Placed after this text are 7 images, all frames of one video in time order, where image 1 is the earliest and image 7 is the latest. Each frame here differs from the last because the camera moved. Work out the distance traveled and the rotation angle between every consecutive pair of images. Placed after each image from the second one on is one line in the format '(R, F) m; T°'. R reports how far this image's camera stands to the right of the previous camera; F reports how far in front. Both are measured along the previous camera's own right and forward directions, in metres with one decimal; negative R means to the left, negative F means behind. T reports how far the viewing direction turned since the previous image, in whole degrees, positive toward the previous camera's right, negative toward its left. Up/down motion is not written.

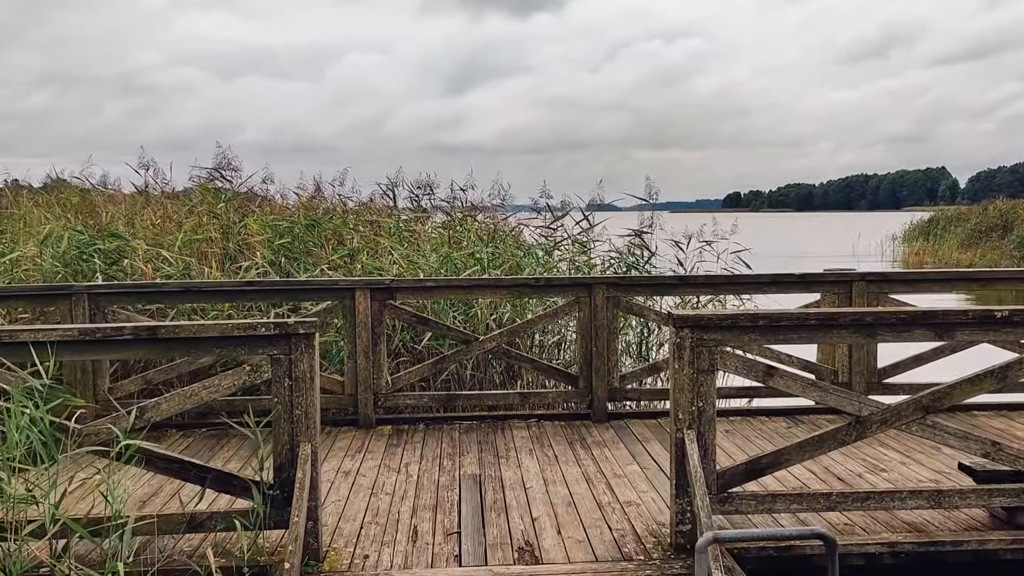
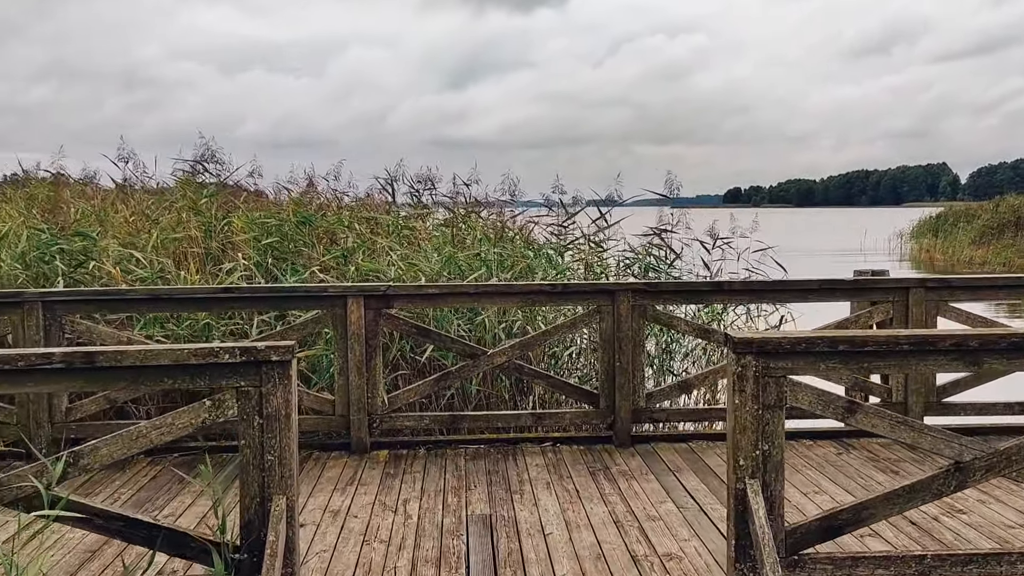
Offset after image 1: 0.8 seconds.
(-0.1, +0.5) m; 0°
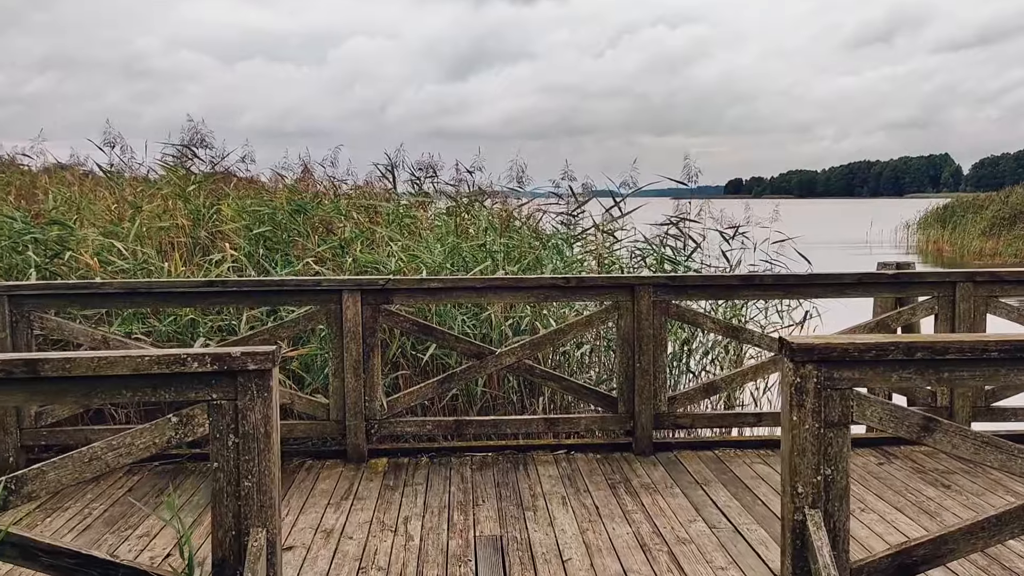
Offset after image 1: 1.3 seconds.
(0.0, +0.3) m; 0°
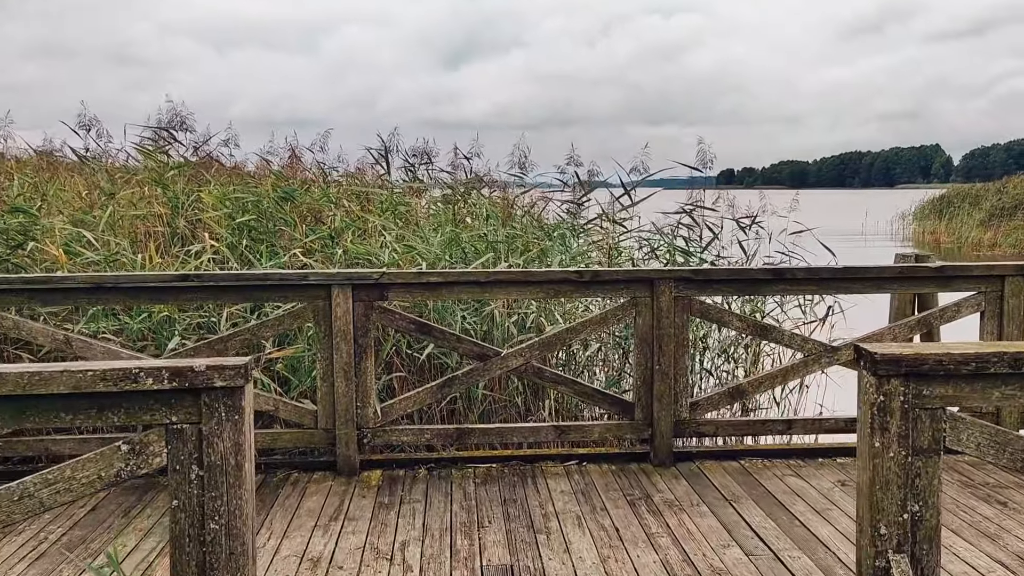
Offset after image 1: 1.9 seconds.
(-0.1, +0.3) m; +1°
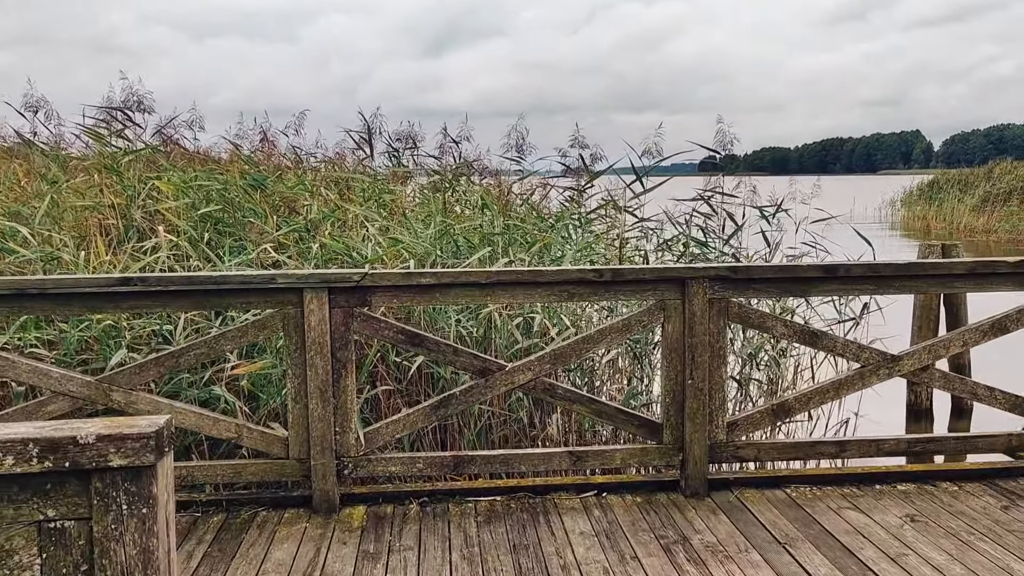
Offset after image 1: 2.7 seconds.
(-0.1, +0.5) m; +1°
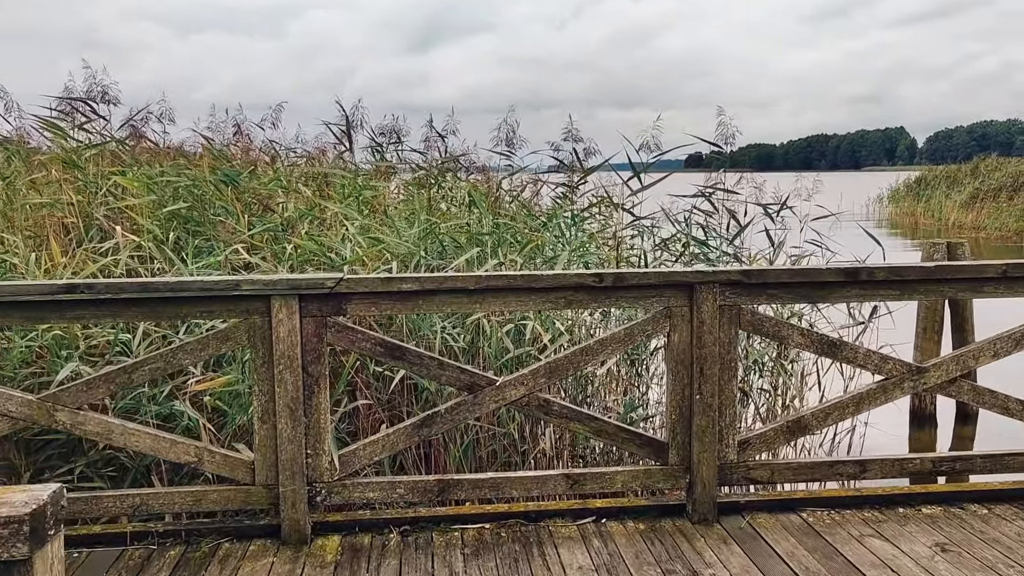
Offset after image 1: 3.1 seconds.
(0.0, +0.3) m; +1°
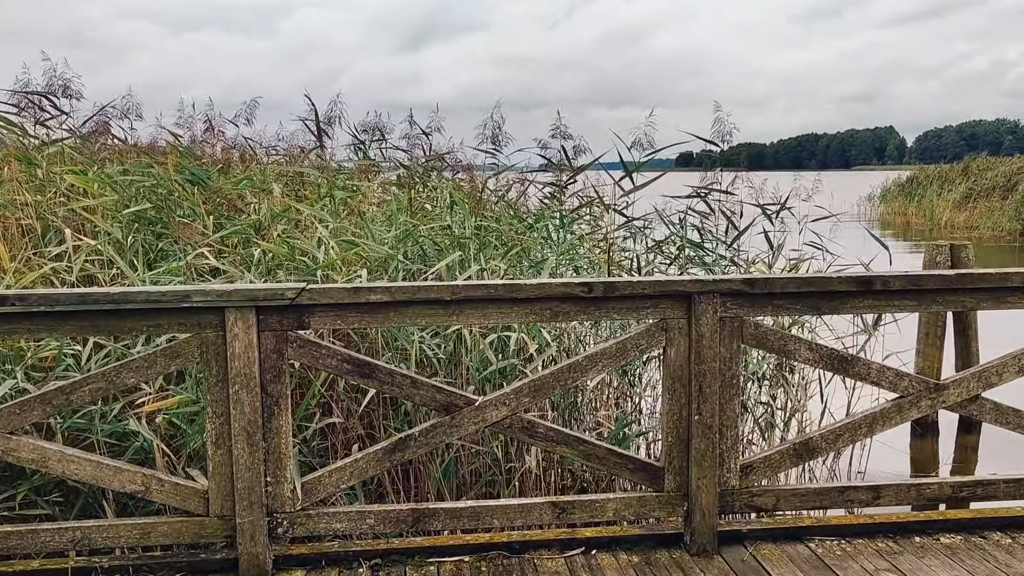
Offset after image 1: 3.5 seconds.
(0.0, +0.2) m; +1°
